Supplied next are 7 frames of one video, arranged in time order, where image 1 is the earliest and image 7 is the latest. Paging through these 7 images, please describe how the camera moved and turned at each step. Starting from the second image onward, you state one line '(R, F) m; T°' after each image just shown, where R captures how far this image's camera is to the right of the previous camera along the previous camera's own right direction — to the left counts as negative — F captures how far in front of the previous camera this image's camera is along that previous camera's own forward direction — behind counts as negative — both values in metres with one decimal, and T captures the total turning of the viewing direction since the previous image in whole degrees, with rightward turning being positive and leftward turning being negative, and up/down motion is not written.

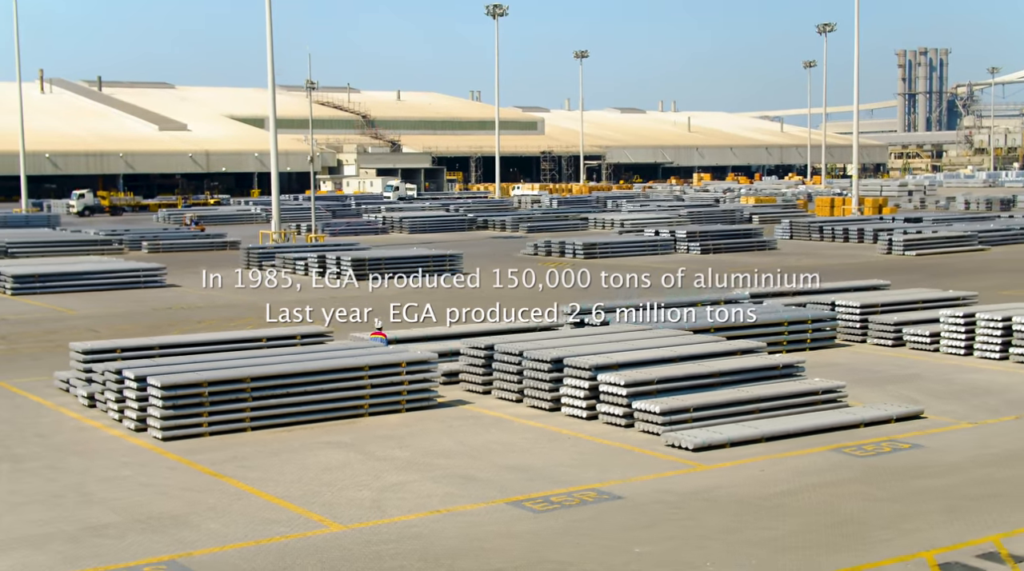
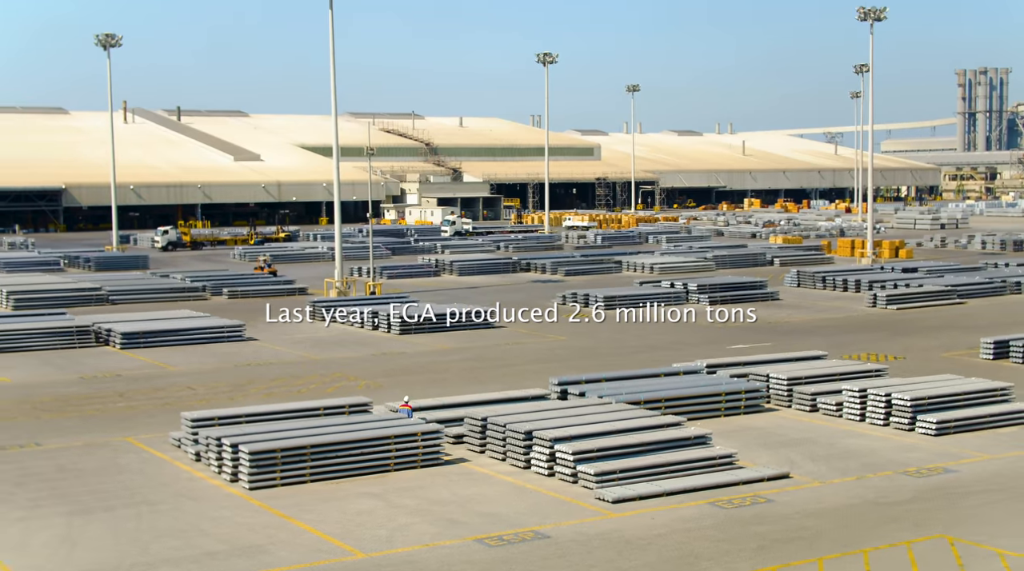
(+1.4, -6.3) m; -3°
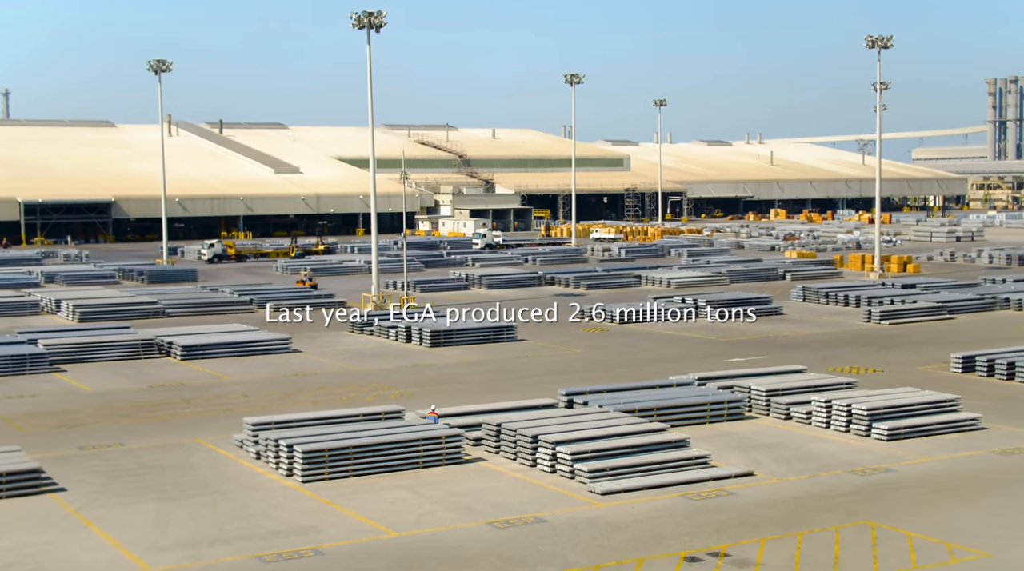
(+0.5, -4.3) m; -2°
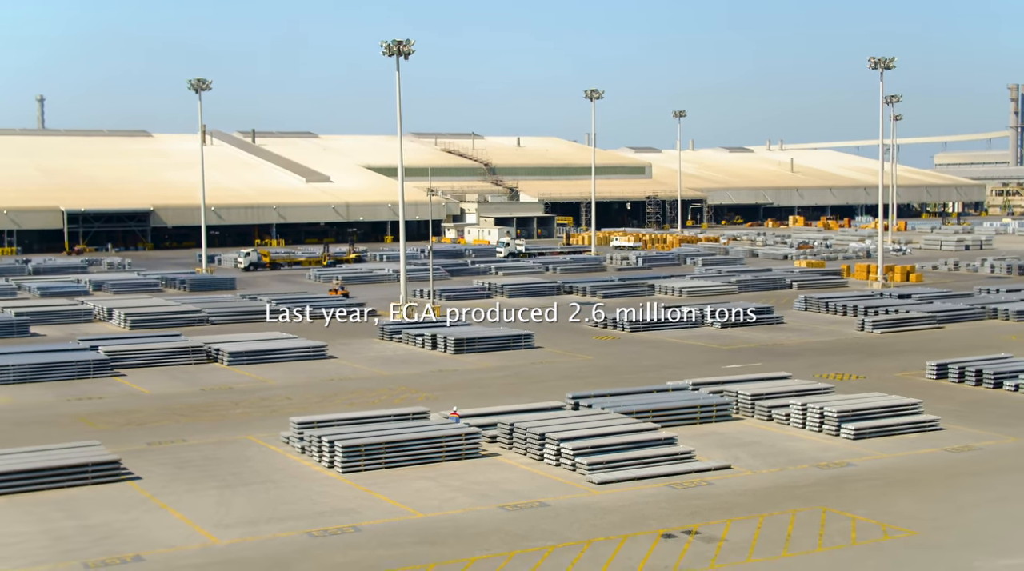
(+0.4, -4.1) m; -1°
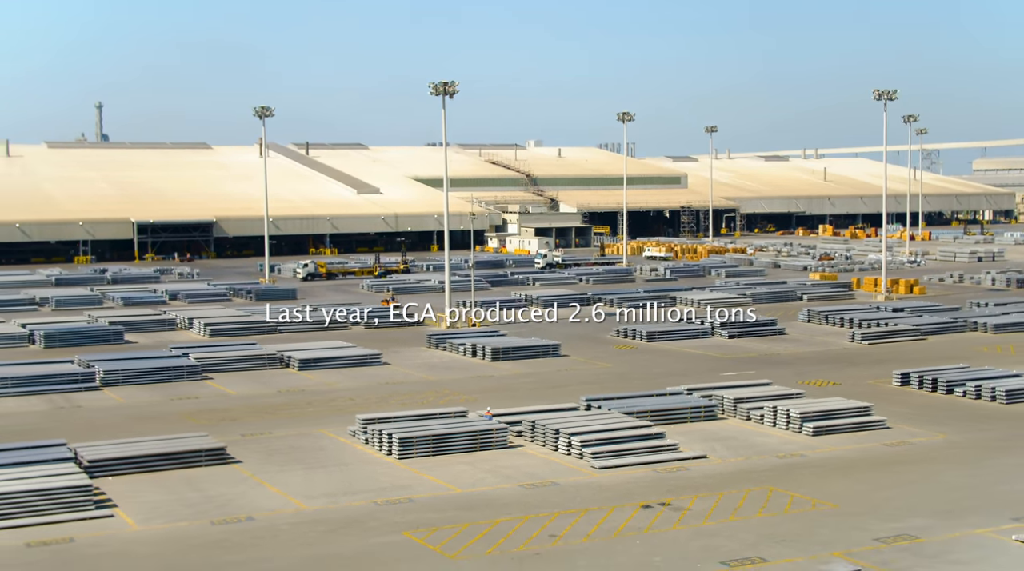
(+0.7, -7.8) m; -2°
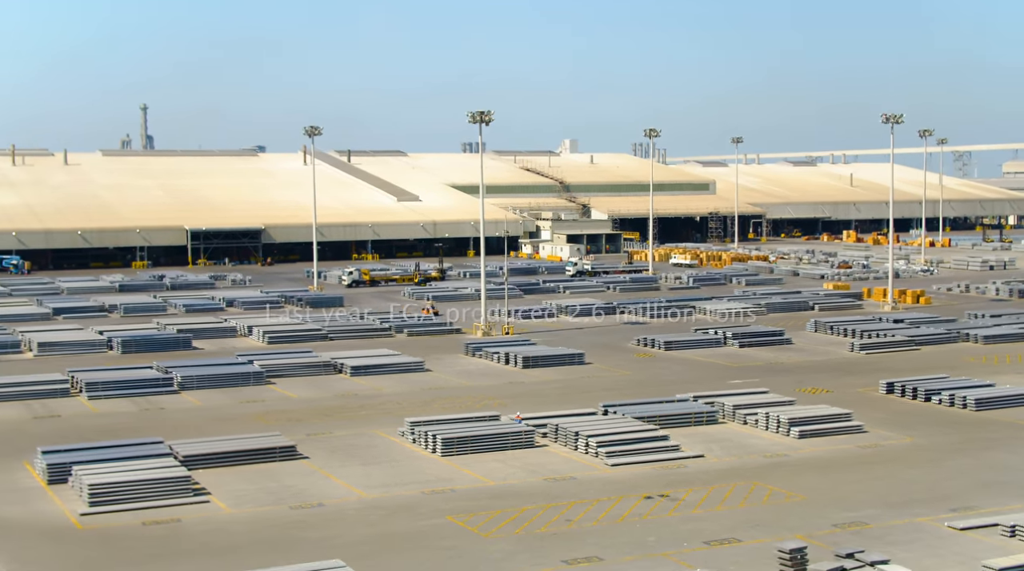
(+0.3, -6.6) m; -2°
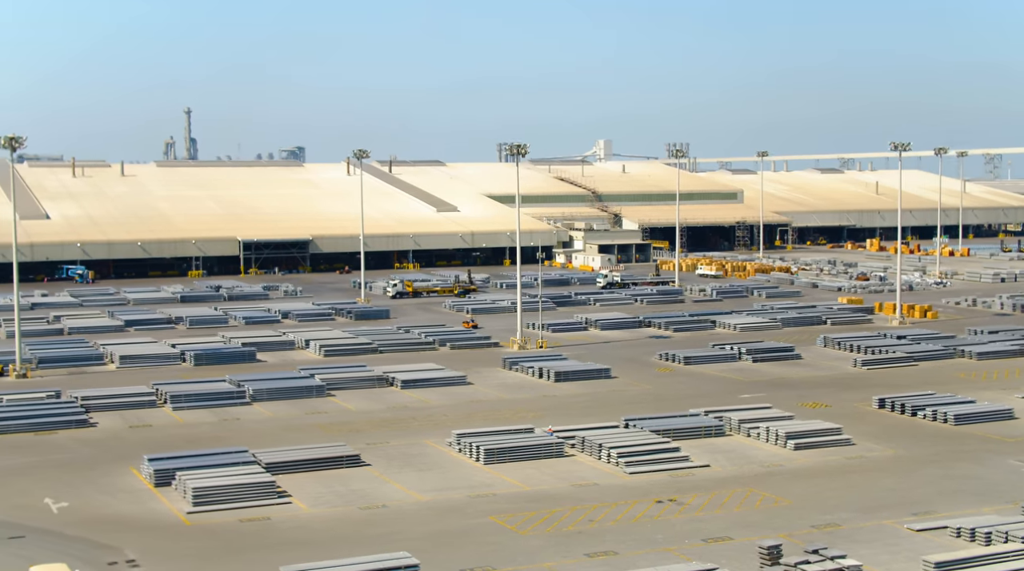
(+0.1, -7.3) m; -1°
